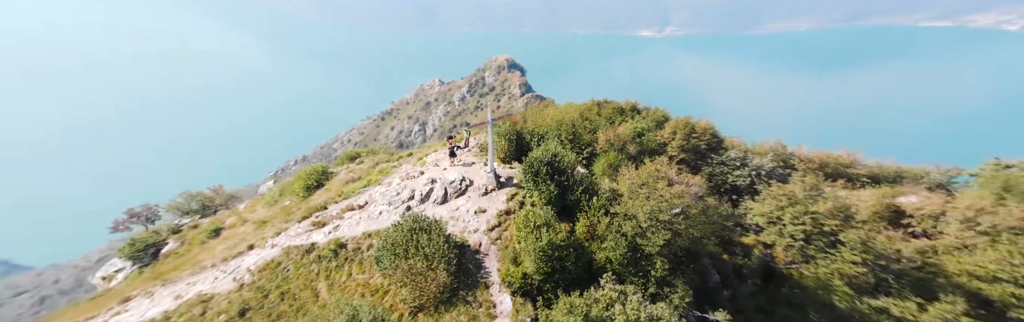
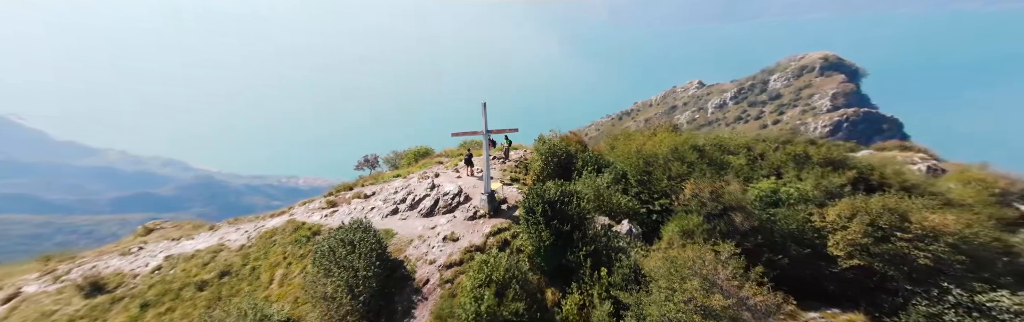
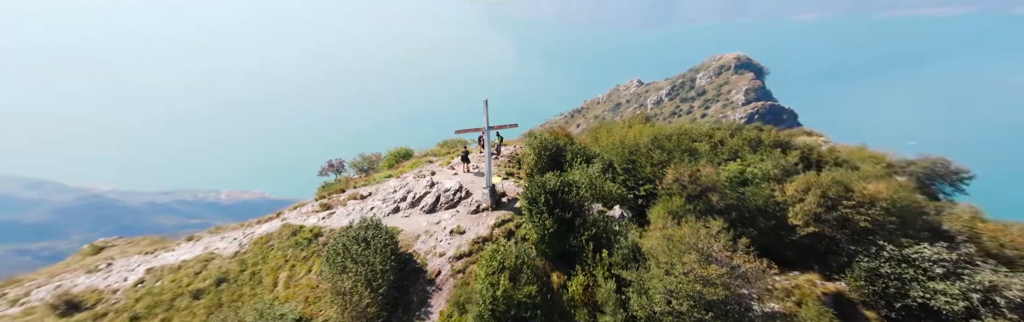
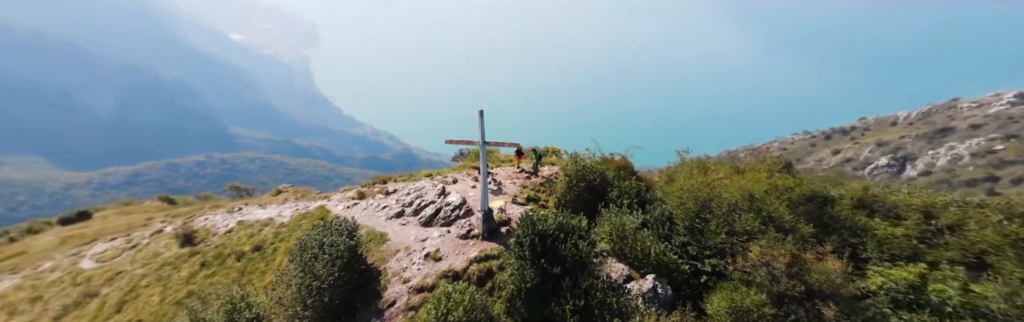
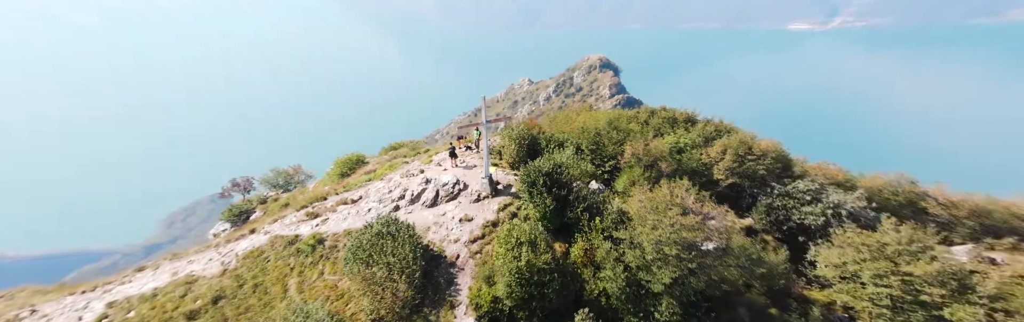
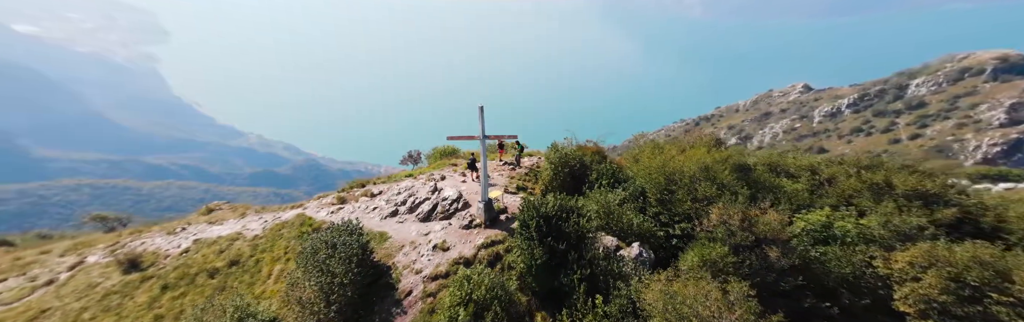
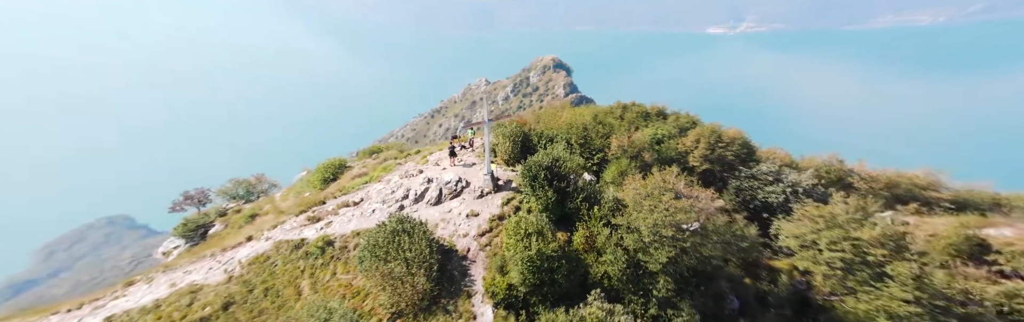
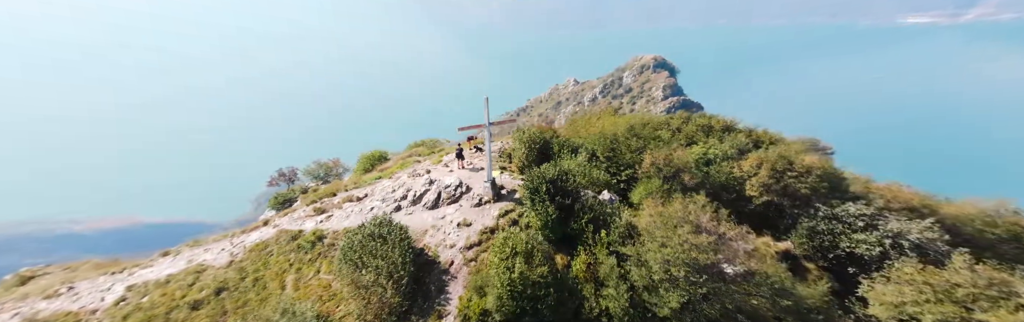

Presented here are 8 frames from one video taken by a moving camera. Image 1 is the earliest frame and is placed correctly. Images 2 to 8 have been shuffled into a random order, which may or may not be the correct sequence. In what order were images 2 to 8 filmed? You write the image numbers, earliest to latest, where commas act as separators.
7, 5, 8, 3, 2, 6, 4
